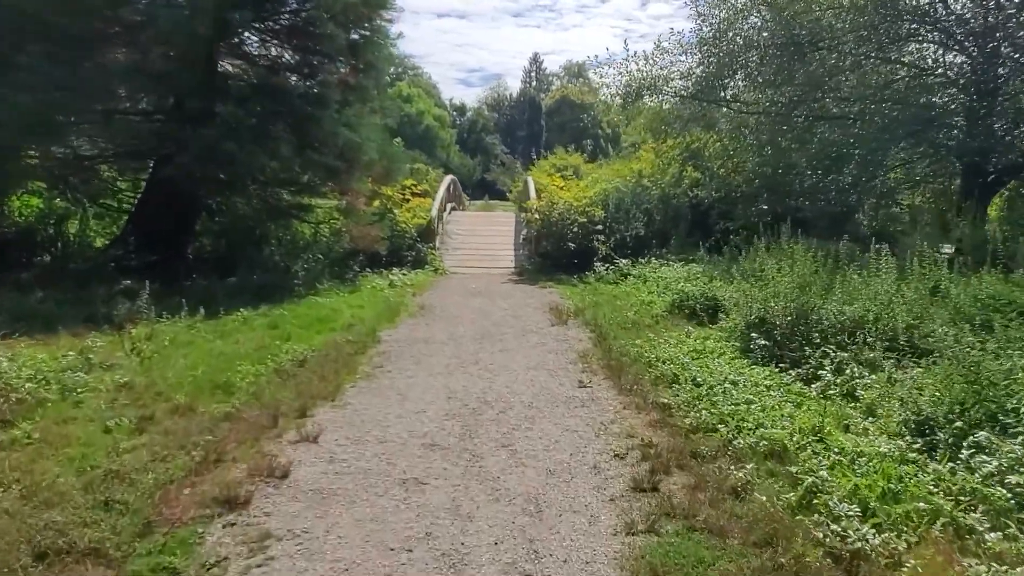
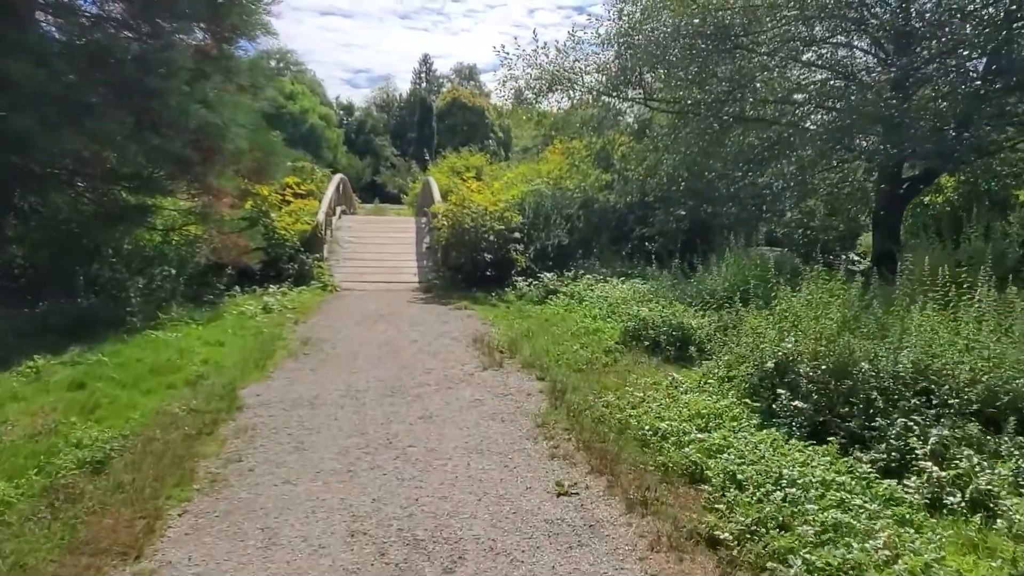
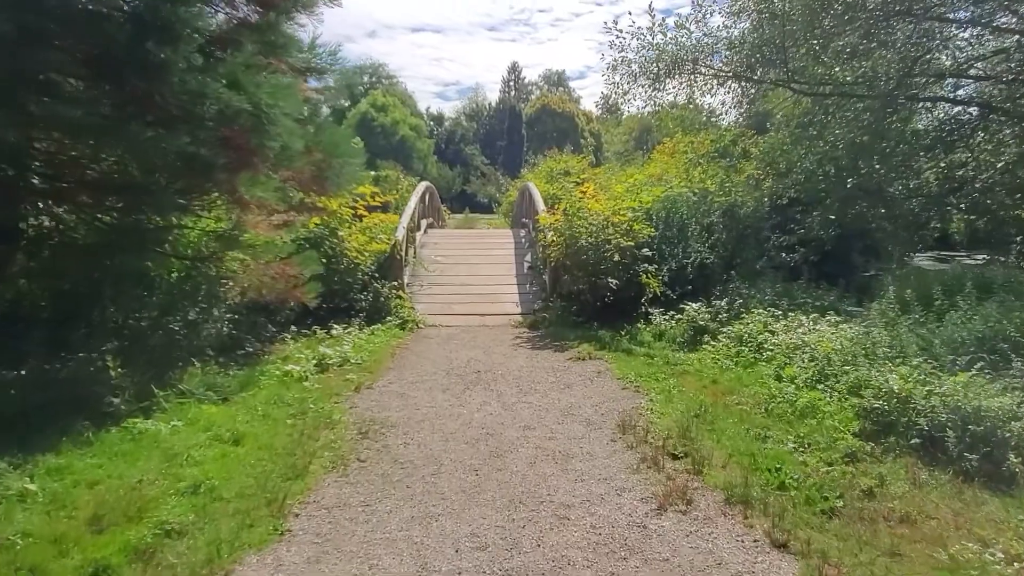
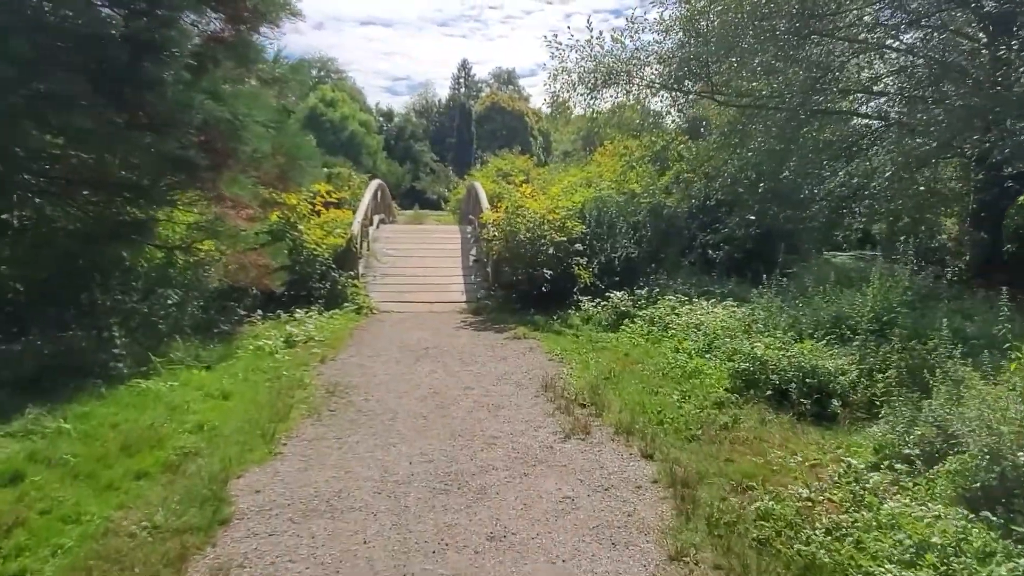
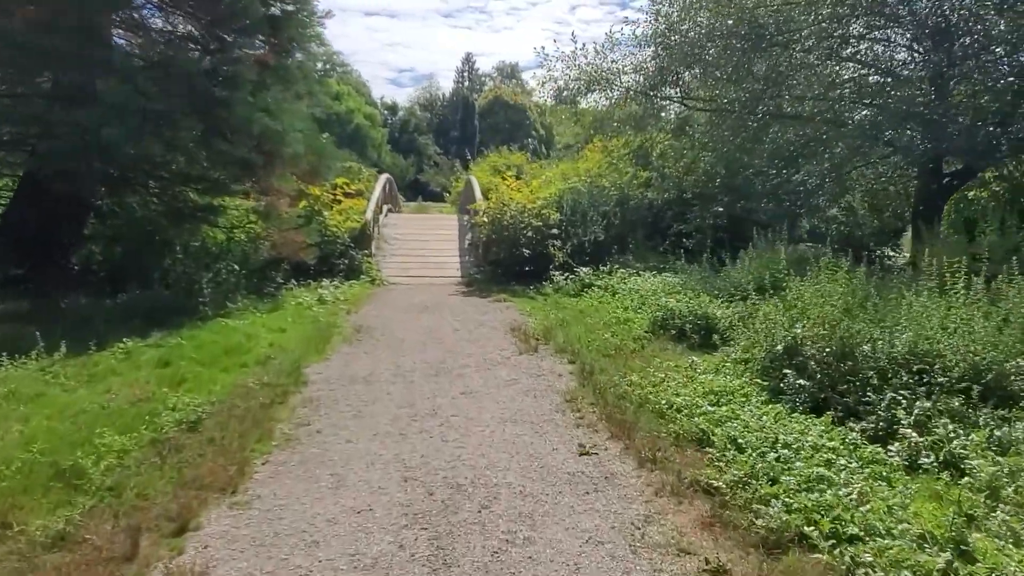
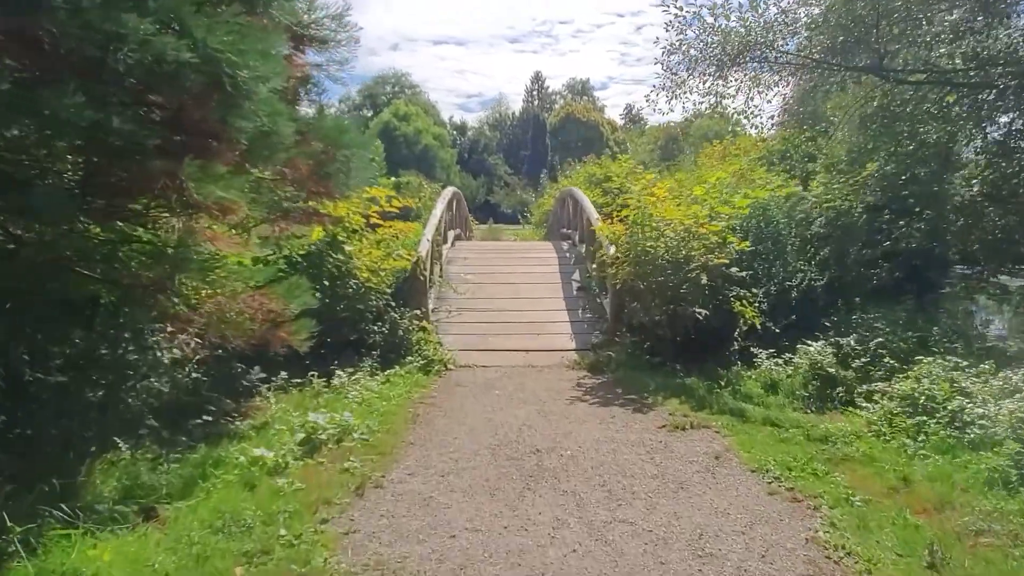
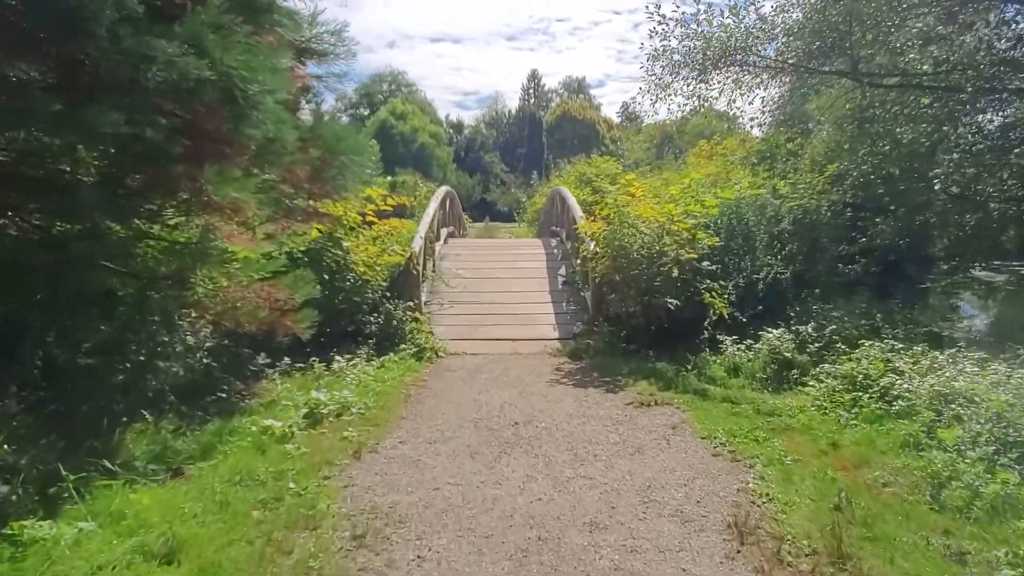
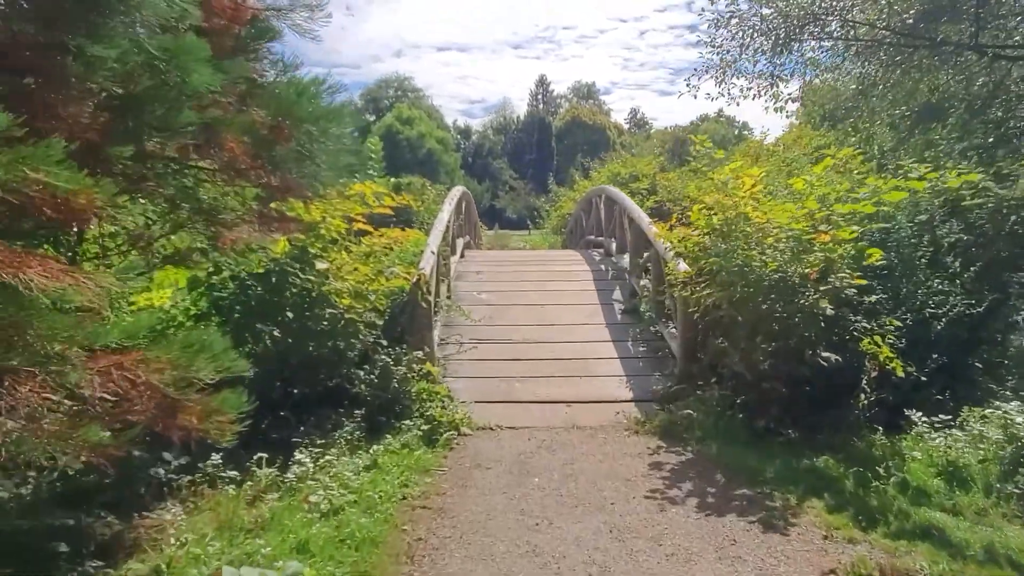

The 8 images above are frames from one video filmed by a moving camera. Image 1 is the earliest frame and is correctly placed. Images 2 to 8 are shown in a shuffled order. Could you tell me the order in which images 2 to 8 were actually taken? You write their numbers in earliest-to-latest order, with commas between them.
5, 2, 4, 3, 7, 6, 8
